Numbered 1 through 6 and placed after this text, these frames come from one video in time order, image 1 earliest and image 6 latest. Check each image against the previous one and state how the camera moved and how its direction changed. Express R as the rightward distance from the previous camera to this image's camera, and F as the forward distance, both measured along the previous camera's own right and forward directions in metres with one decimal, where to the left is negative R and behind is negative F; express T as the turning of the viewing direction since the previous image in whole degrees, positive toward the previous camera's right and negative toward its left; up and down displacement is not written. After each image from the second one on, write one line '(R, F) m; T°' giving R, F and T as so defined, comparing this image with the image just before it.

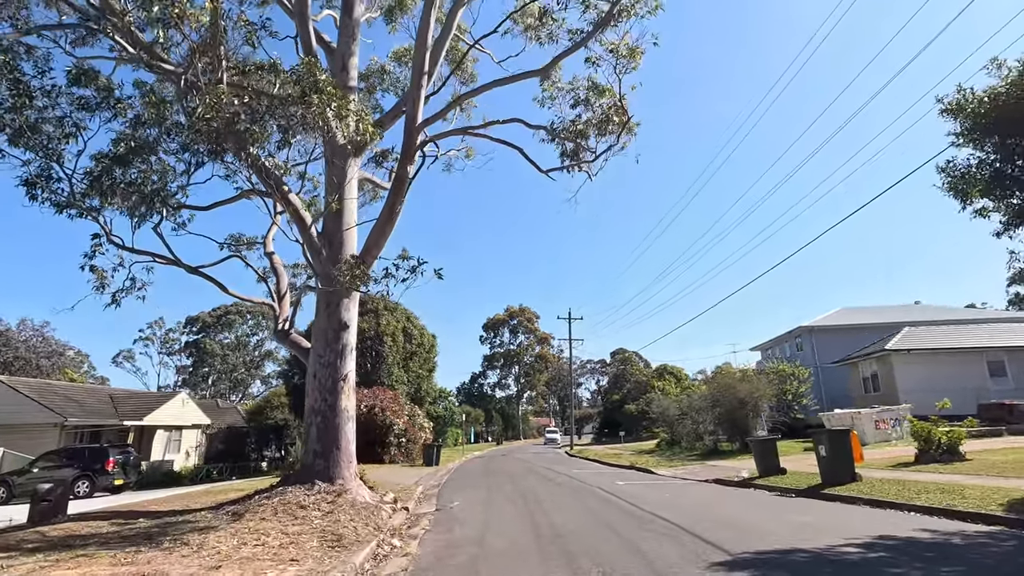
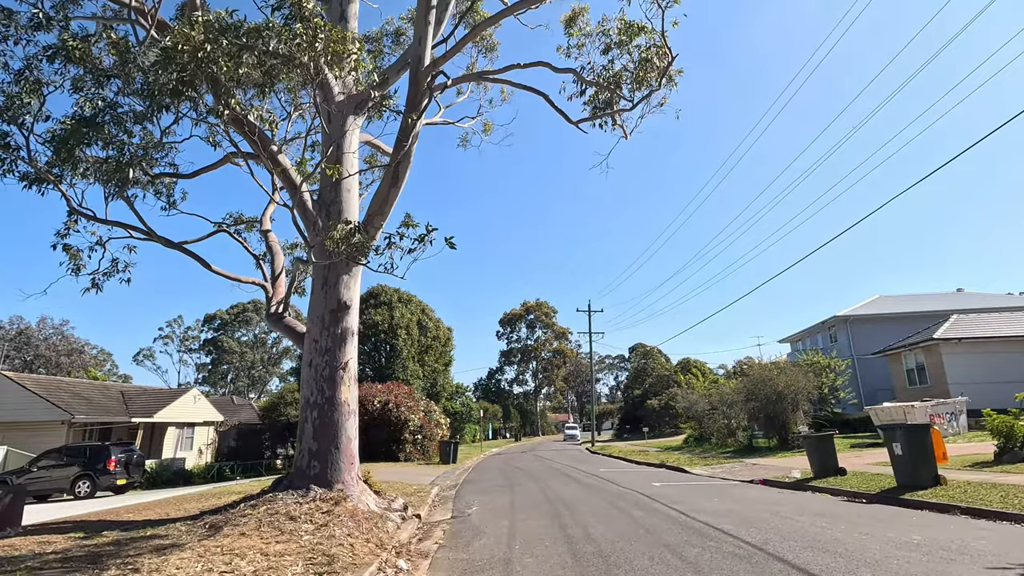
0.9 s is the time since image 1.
(-0.2, +1.5) m; -2°
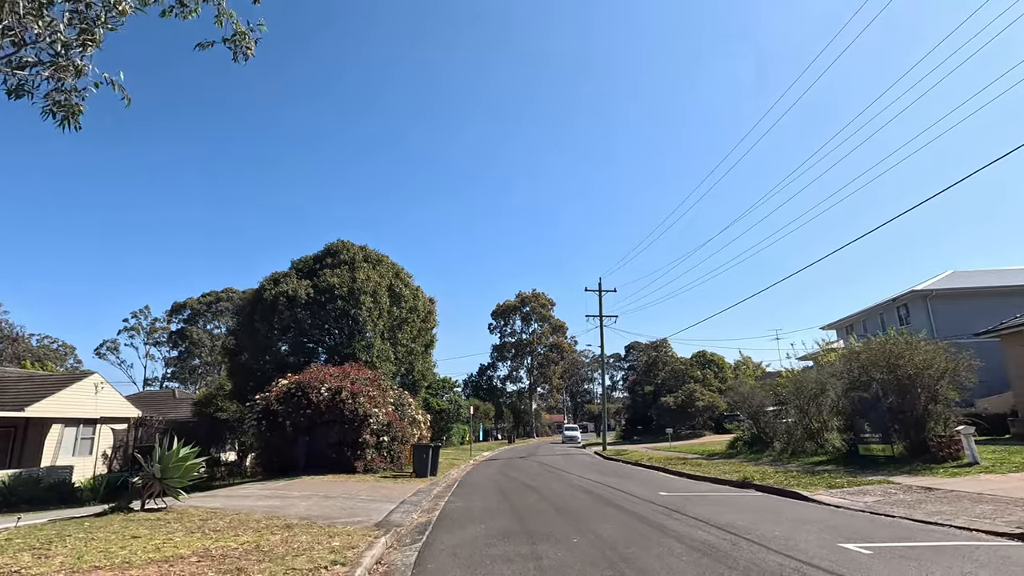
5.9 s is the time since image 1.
(-0.4, +7.8) m; +1°
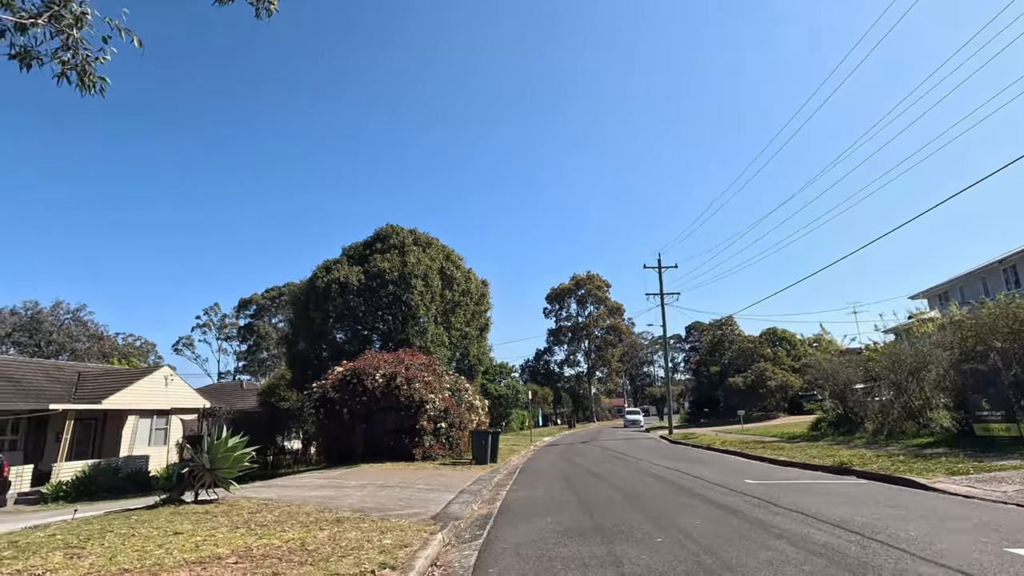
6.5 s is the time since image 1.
(-0.1, +1.1) m; -6°
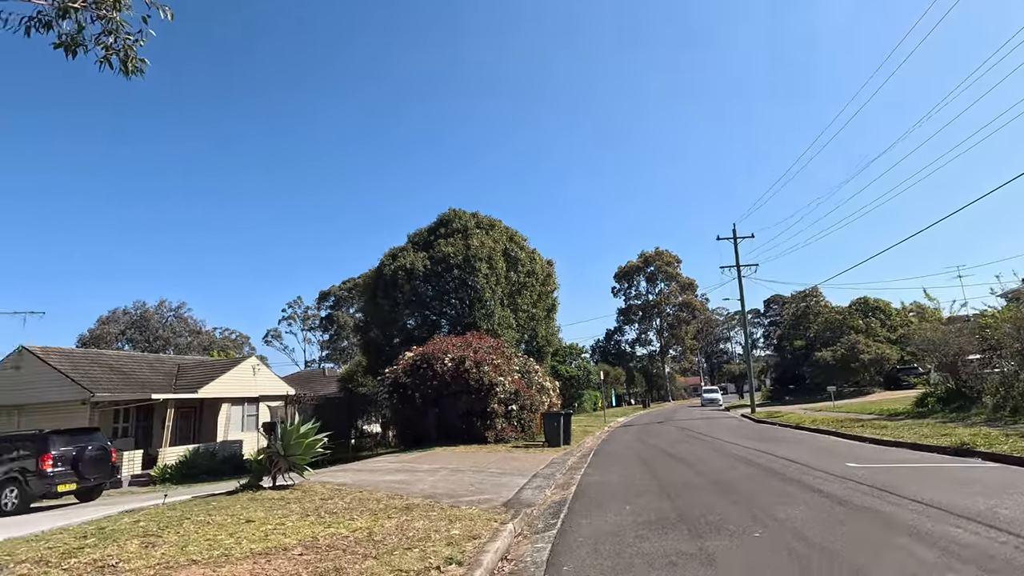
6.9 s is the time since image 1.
(0.0, +0.6) m; -7°
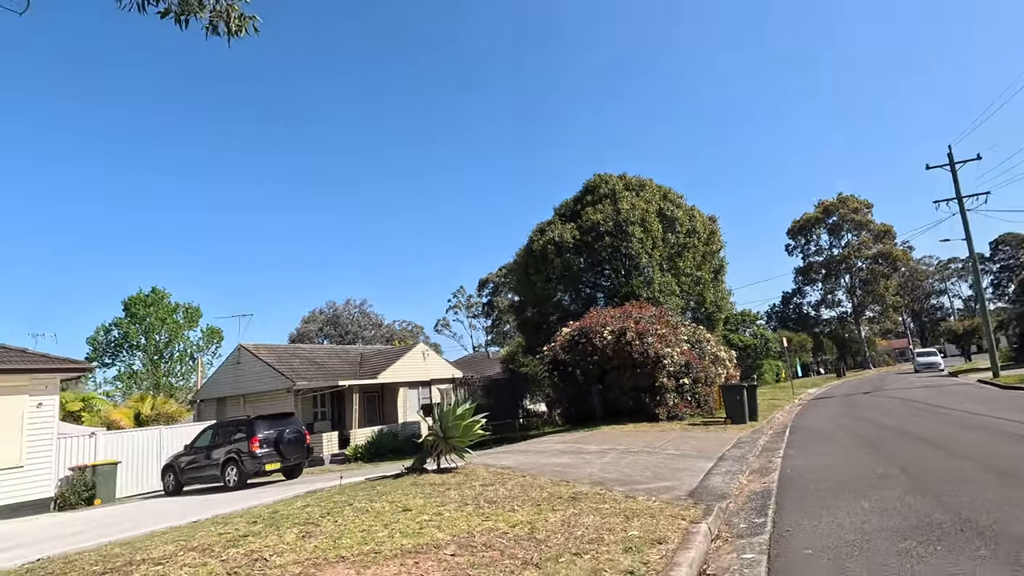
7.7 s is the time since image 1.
(-0.1, +1.2) m; -16°
